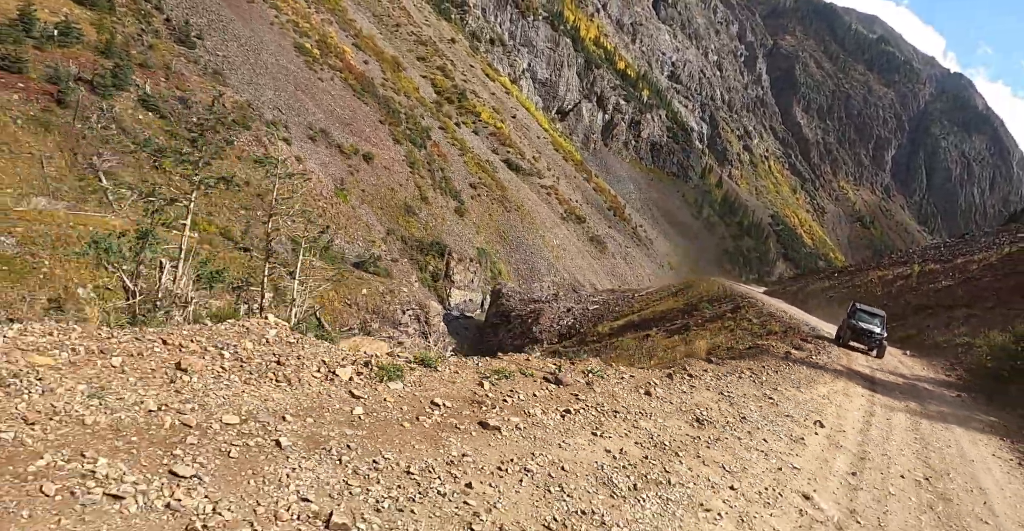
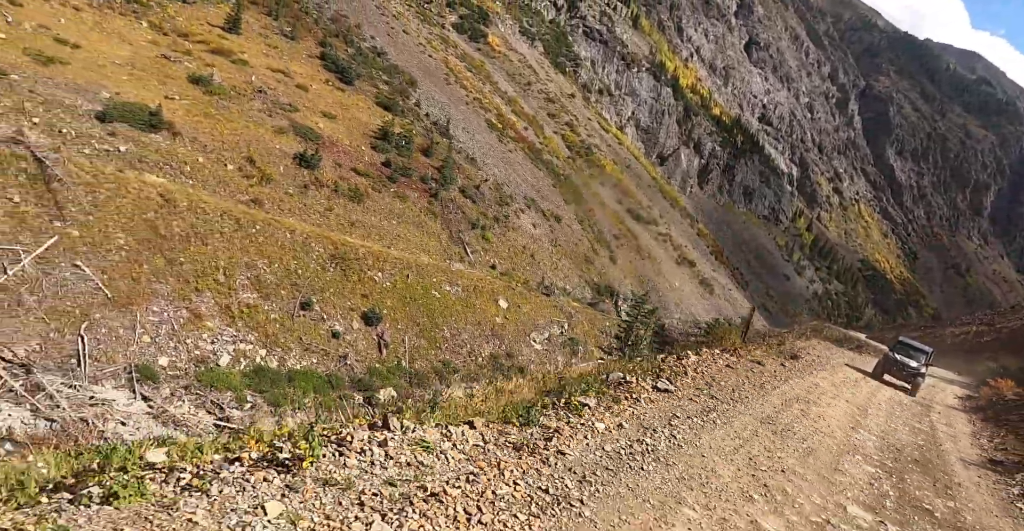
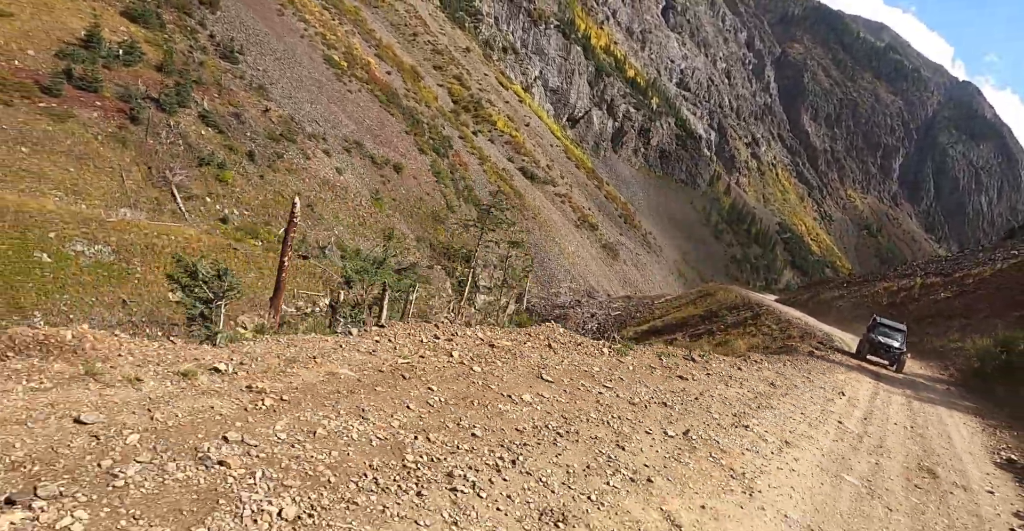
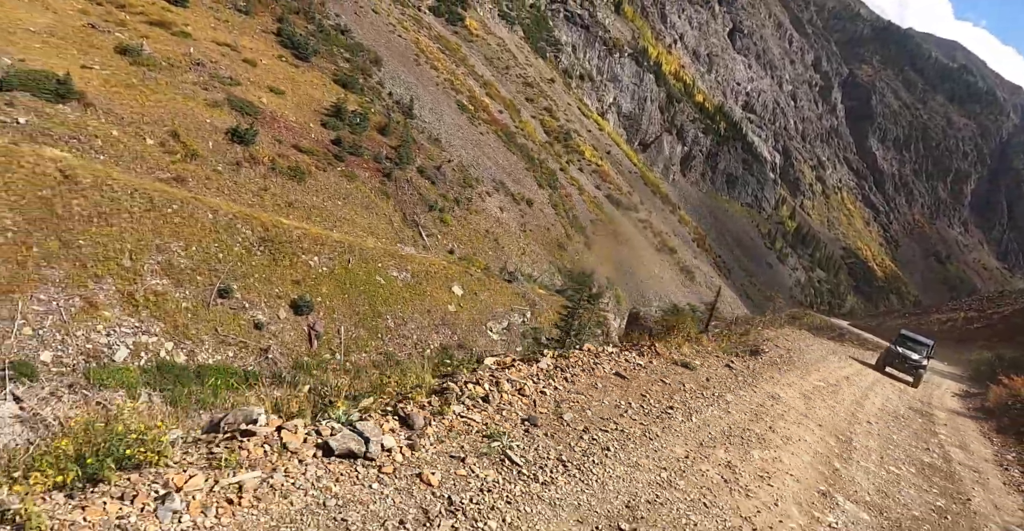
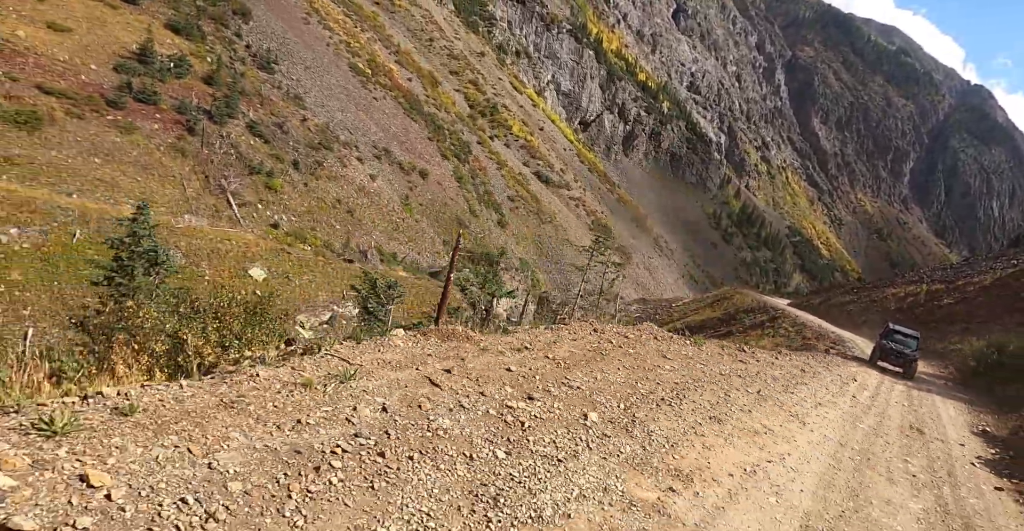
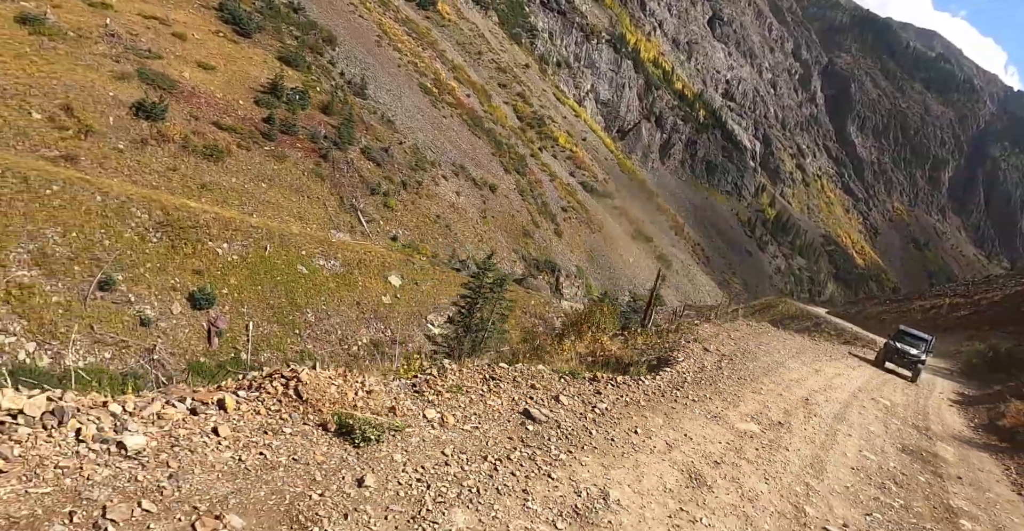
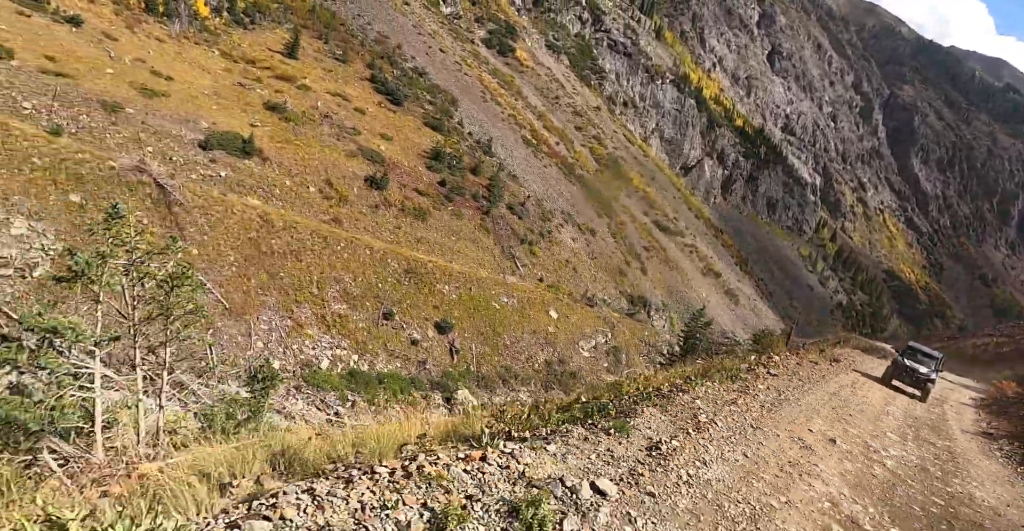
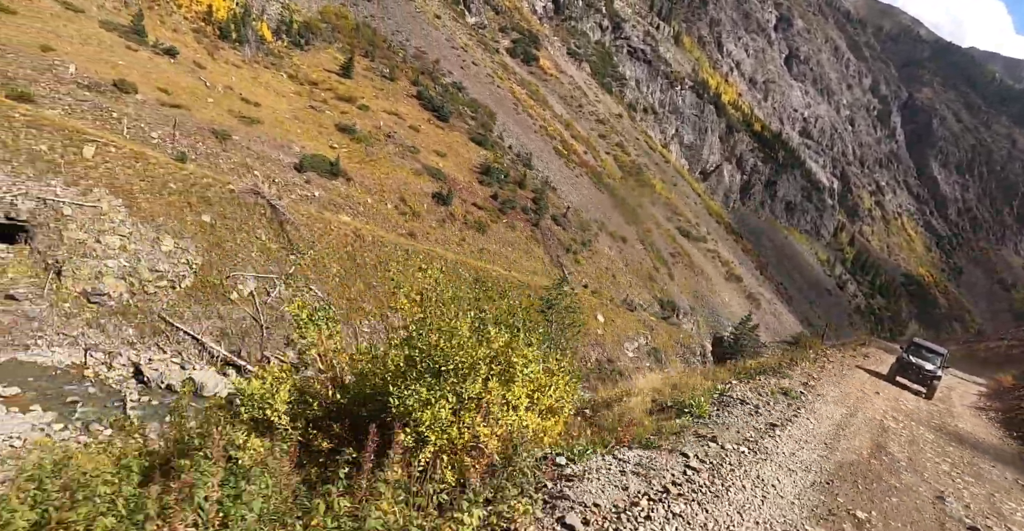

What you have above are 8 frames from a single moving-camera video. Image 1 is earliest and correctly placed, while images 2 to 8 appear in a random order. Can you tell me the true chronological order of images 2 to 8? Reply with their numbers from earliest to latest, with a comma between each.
3, 5, 6, 4, 2, 7, 8
